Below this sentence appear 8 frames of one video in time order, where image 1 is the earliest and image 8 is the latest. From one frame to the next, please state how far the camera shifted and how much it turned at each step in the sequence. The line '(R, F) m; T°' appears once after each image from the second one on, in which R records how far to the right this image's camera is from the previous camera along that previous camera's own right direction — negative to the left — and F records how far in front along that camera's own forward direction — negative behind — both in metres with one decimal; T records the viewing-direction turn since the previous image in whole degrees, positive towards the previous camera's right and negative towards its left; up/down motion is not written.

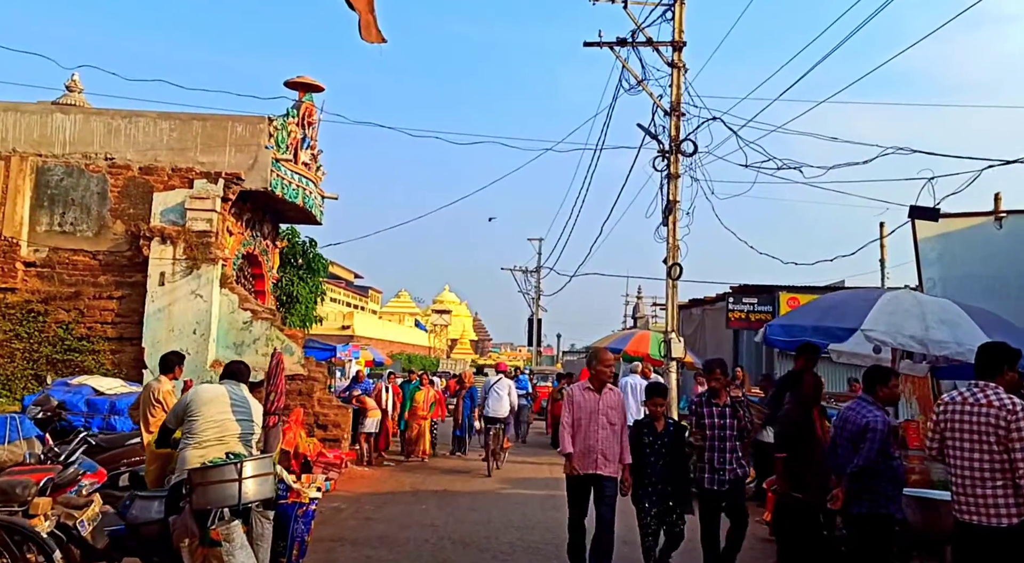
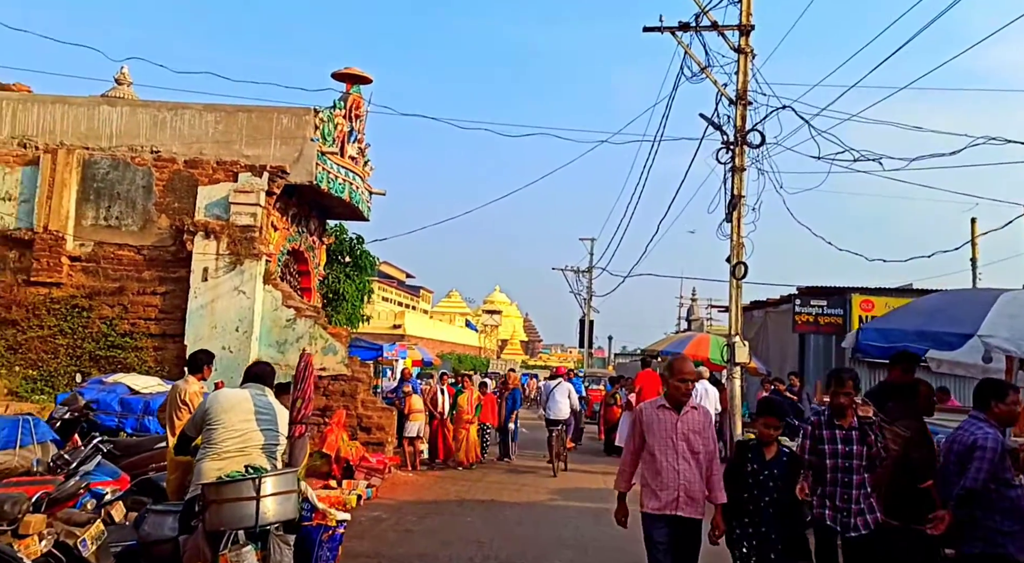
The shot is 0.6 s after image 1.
(0.0, +0.7) m; -3°
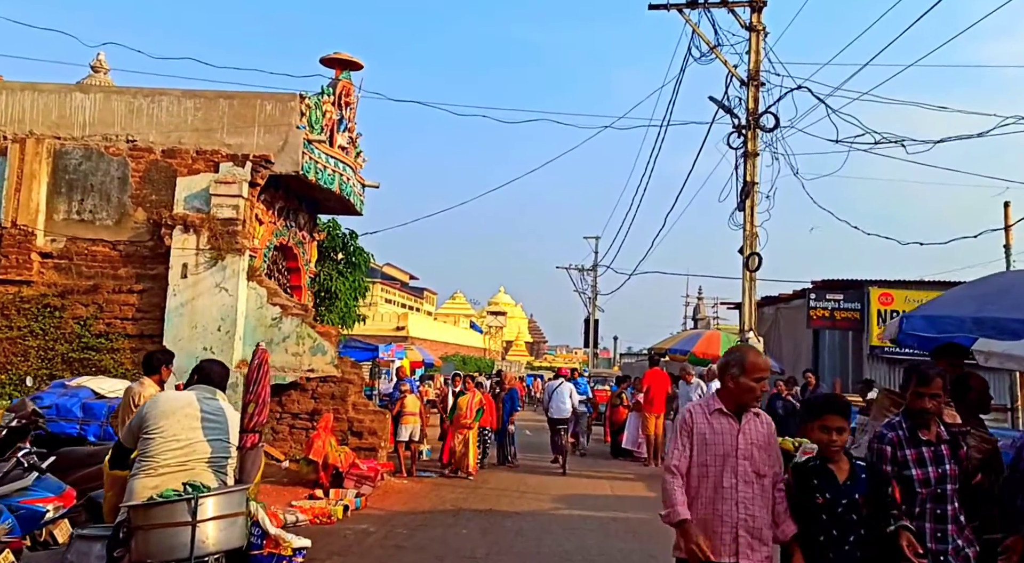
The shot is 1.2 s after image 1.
(+0.1, +0.9) m; 0°
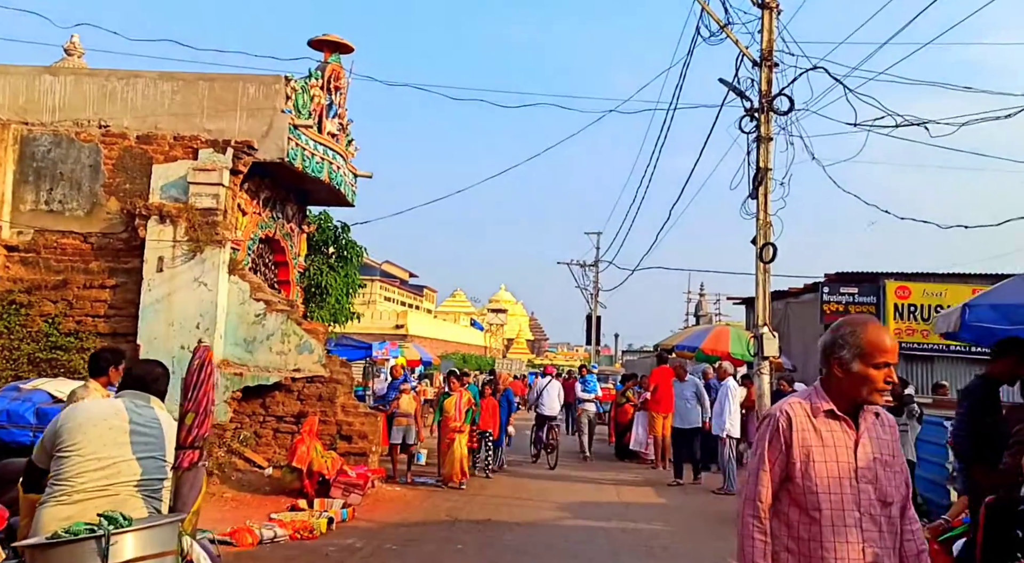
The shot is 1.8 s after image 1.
(0.0, +0.9) m; 0°
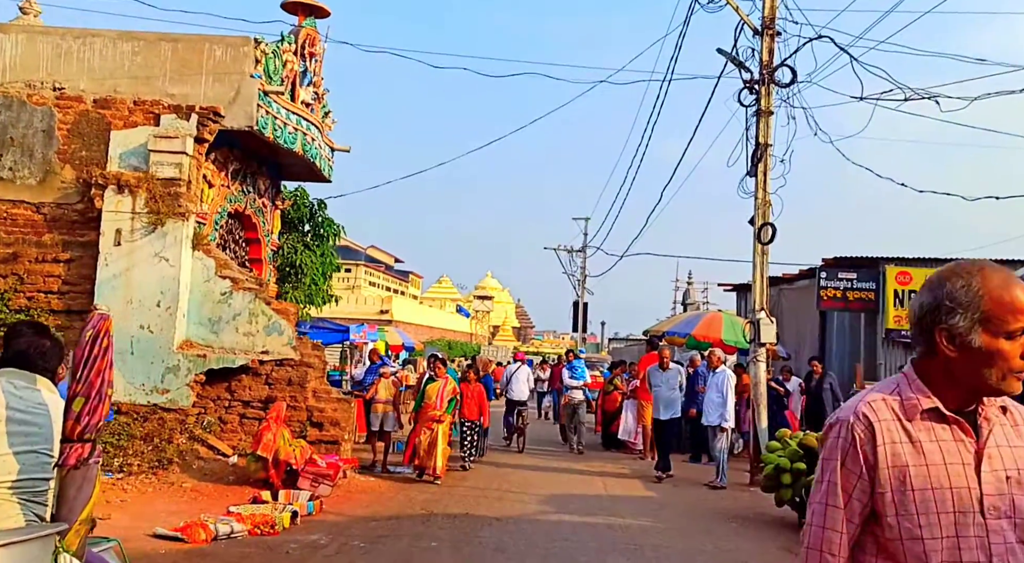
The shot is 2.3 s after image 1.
(0.0, +0.8) m; +1°
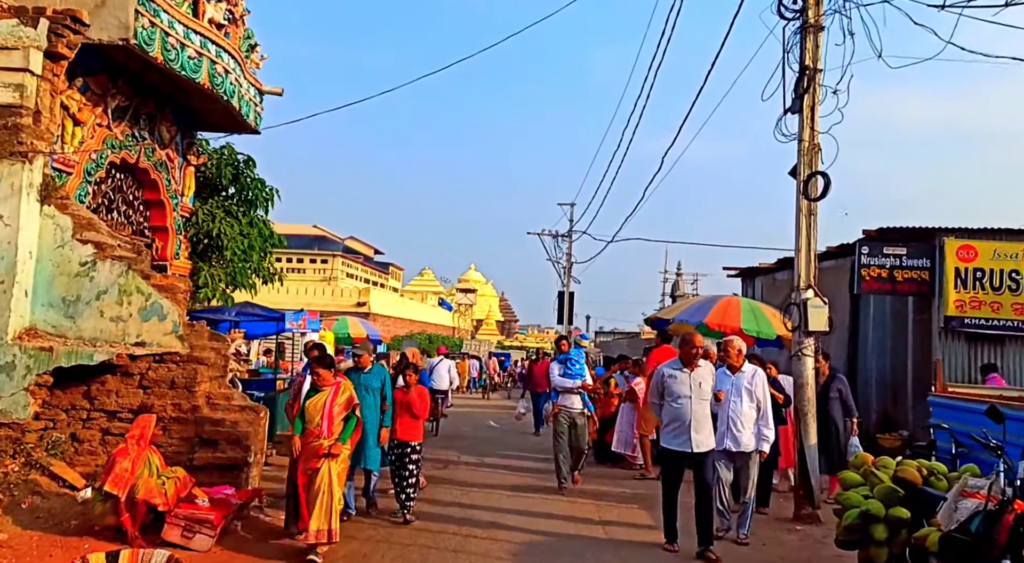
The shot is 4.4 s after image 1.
(+0.2, +3.1) m; +1°
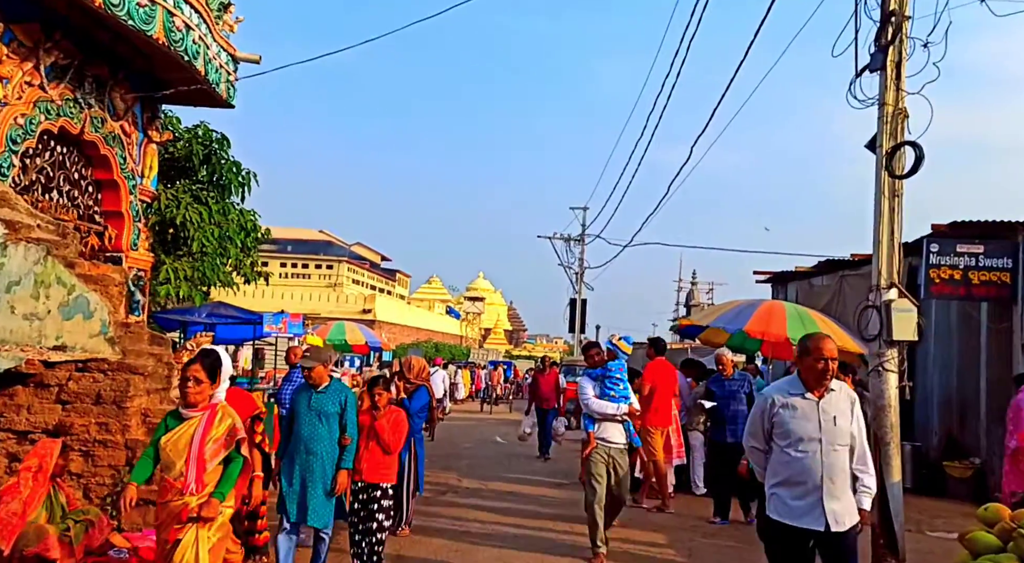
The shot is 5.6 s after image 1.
(0.0, +1.8) m; 0°
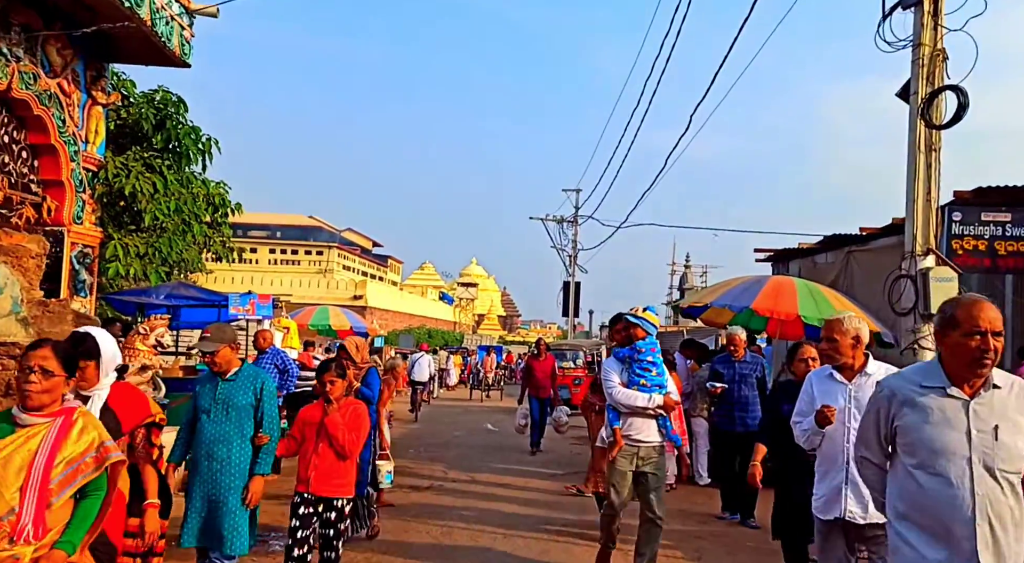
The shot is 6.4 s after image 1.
(+0.1, +1.0) m; 0°
